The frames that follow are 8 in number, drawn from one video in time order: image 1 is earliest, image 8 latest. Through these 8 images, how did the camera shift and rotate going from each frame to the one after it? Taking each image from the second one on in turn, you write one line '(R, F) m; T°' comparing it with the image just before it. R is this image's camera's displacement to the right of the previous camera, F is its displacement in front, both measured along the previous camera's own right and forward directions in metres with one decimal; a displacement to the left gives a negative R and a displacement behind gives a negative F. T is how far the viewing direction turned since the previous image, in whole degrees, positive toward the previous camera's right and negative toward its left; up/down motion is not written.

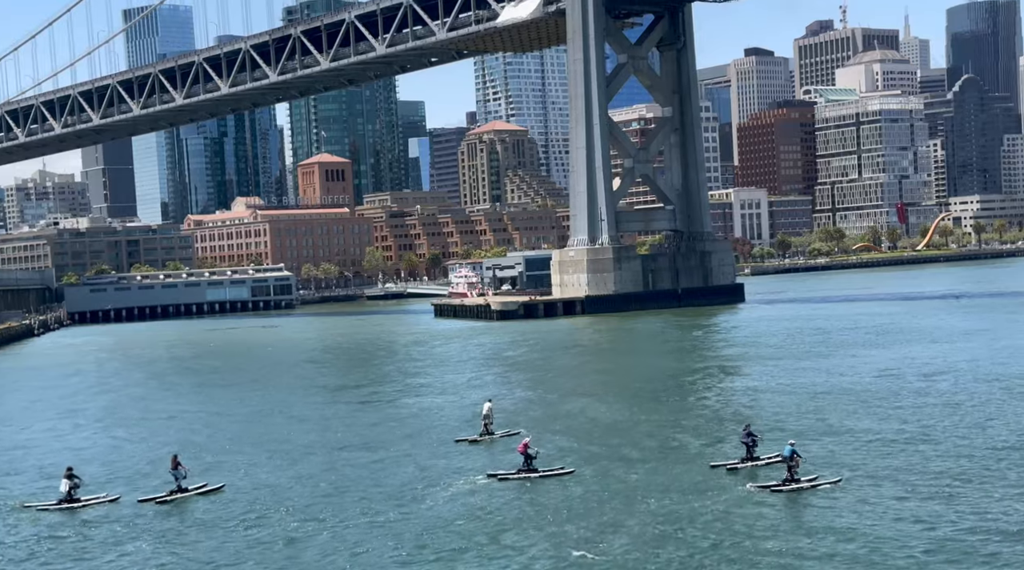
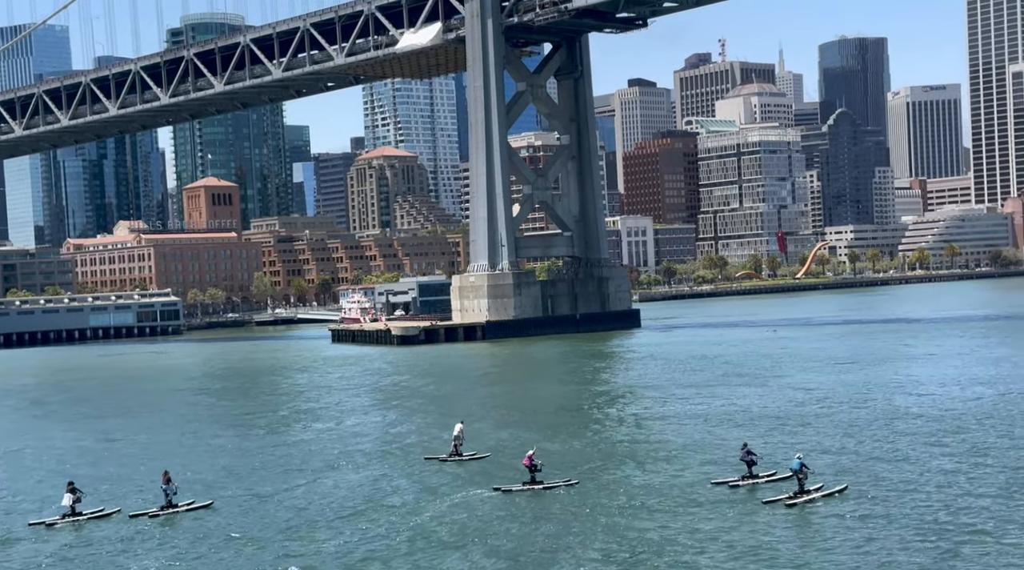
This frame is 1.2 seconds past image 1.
(-3.1, -0.7) m; +6°
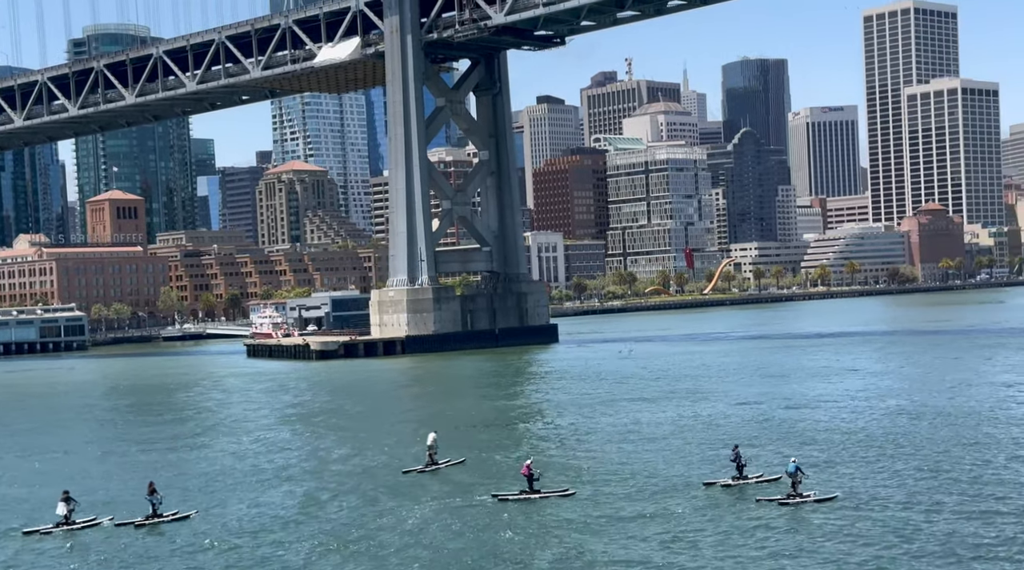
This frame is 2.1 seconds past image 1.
(-2.5, -0.3) m; +5°
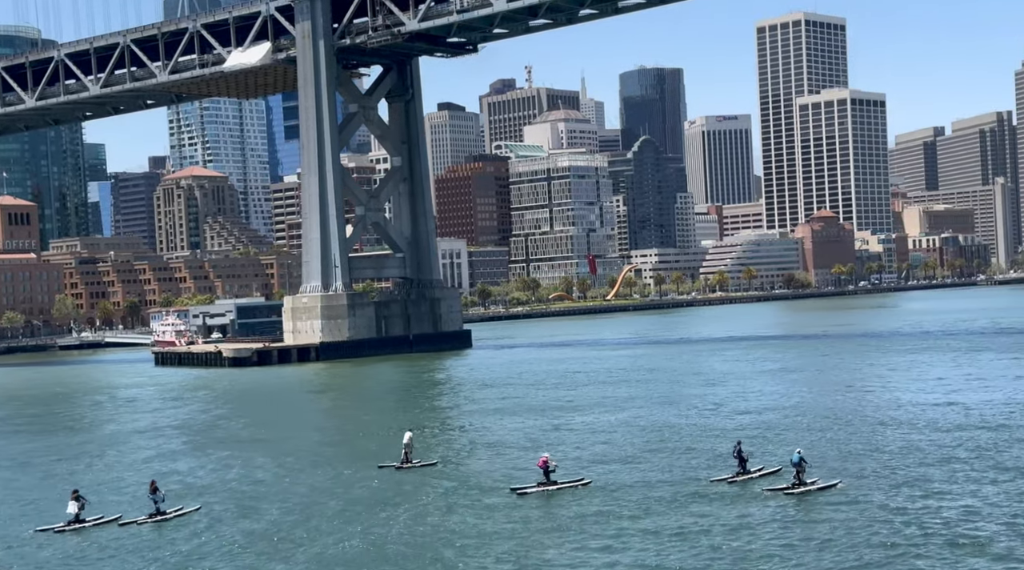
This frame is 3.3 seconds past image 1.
(-3.0, -0.2) m; +5°
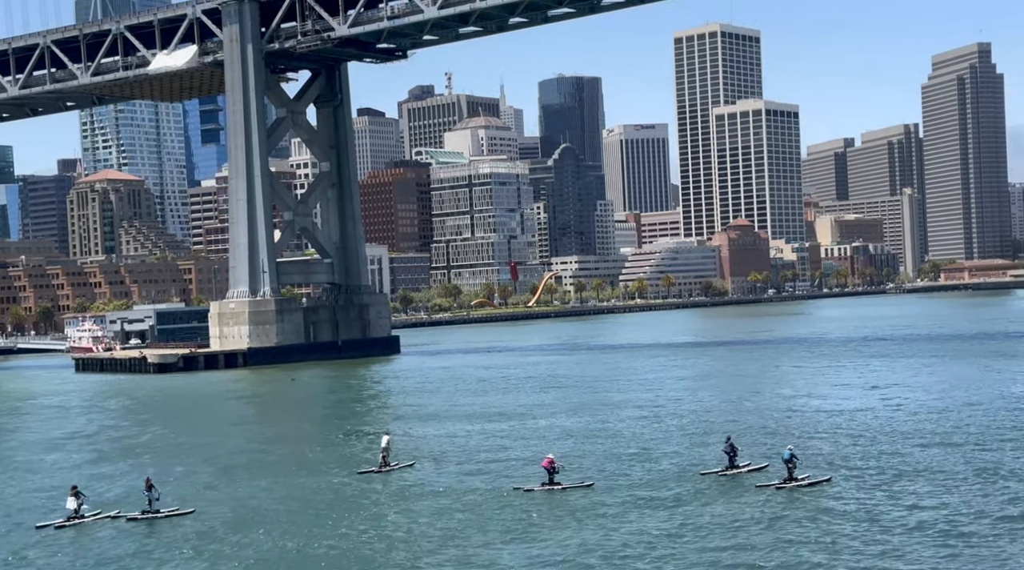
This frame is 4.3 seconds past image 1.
(-2.1, -0.3) m; +4°
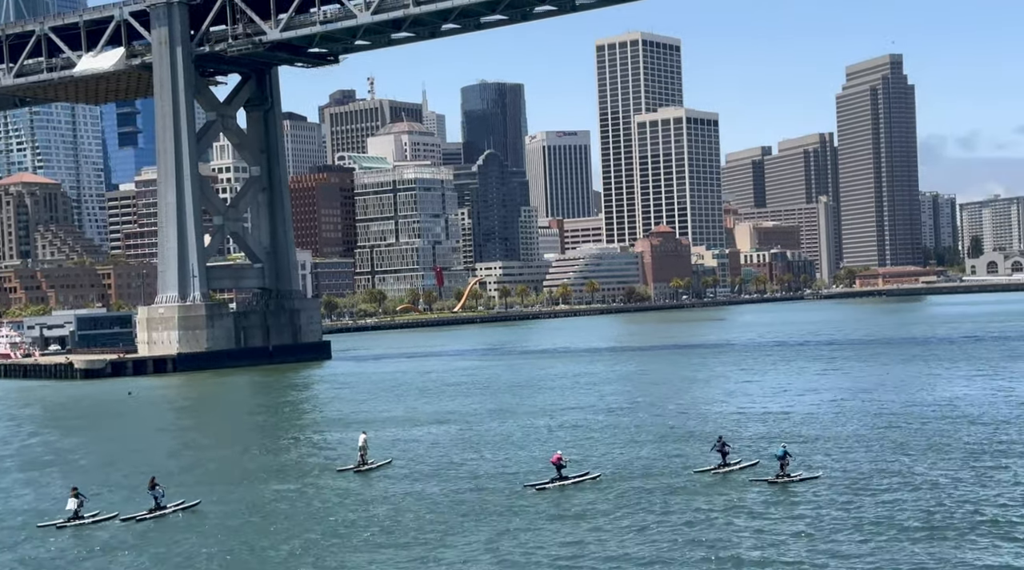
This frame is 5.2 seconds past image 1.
(-1.8, -0.3) m; +4°
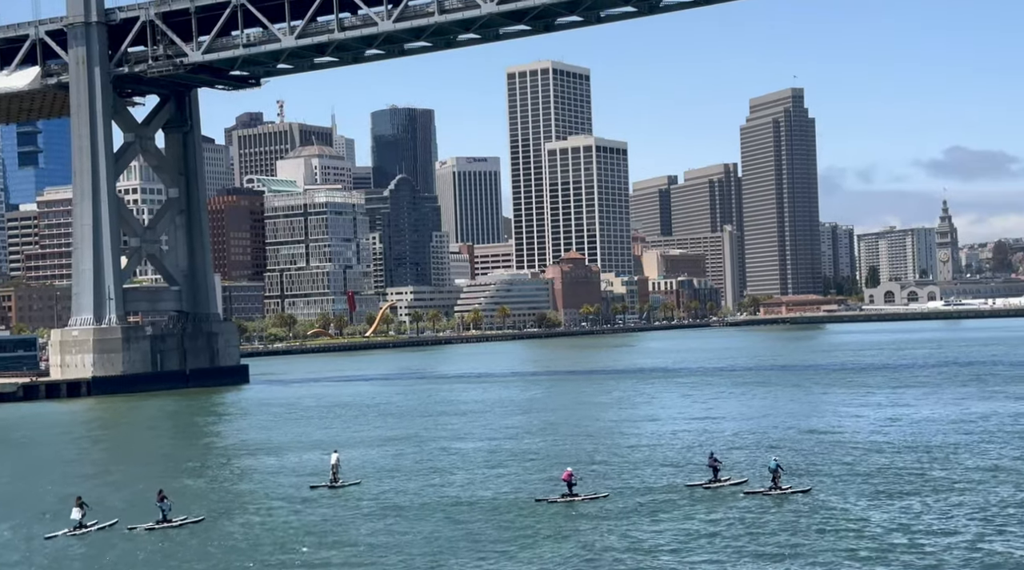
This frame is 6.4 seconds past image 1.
(-2.2, -0.4) m; +4°
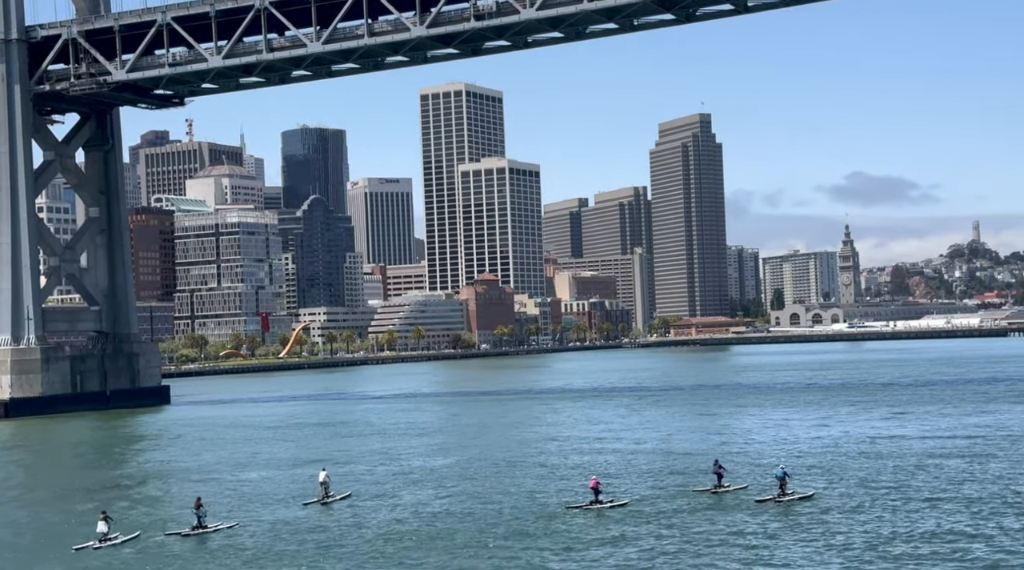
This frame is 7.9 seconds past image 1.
(-2.6, -0.1) m; +5°
